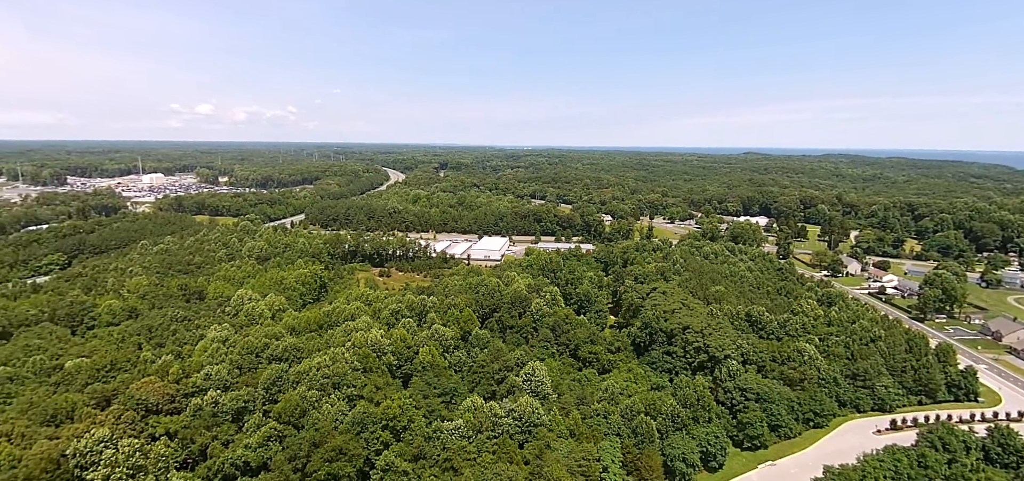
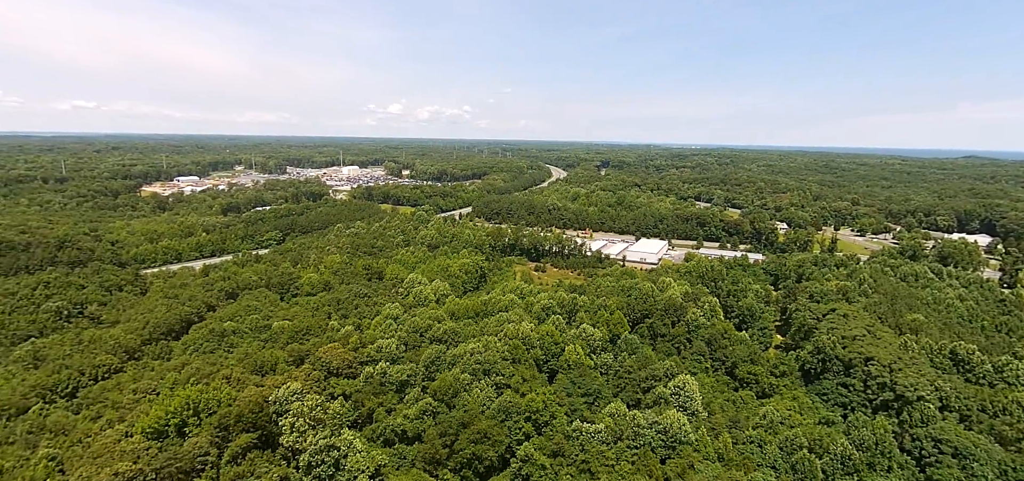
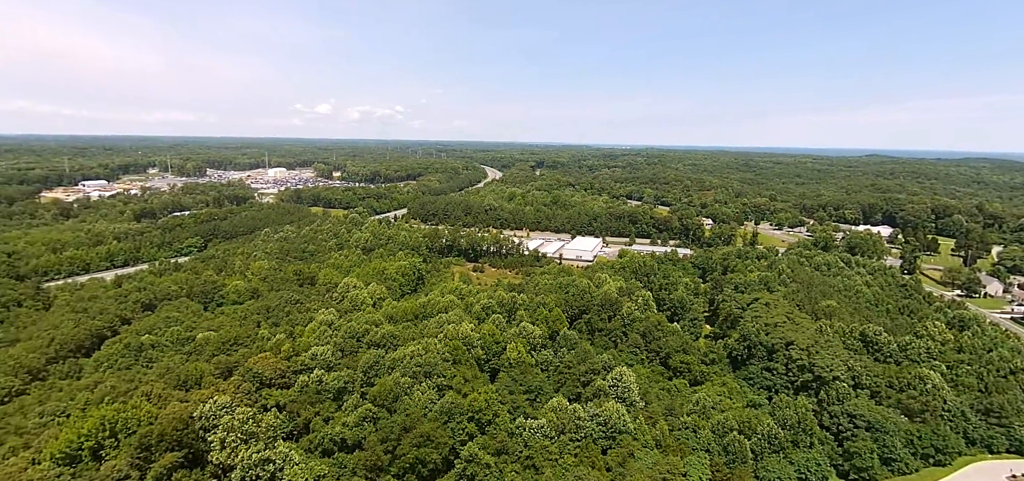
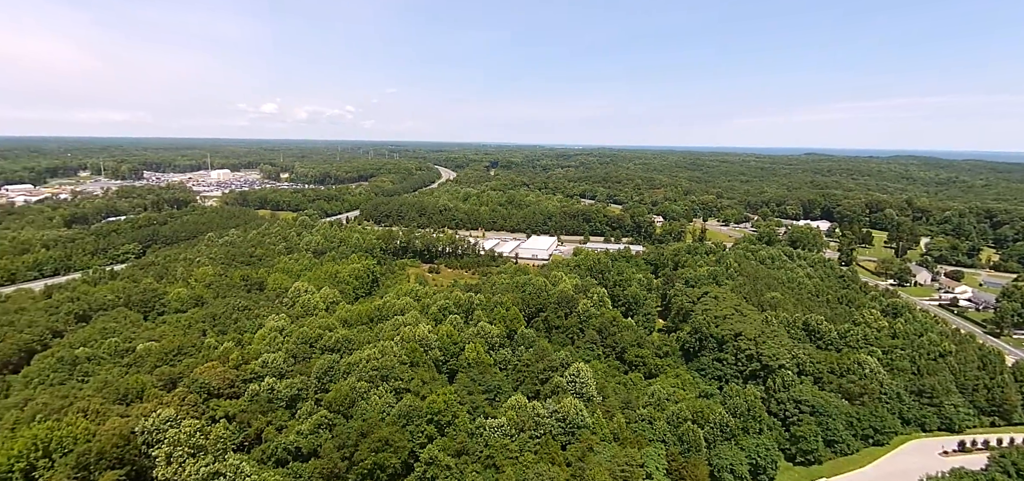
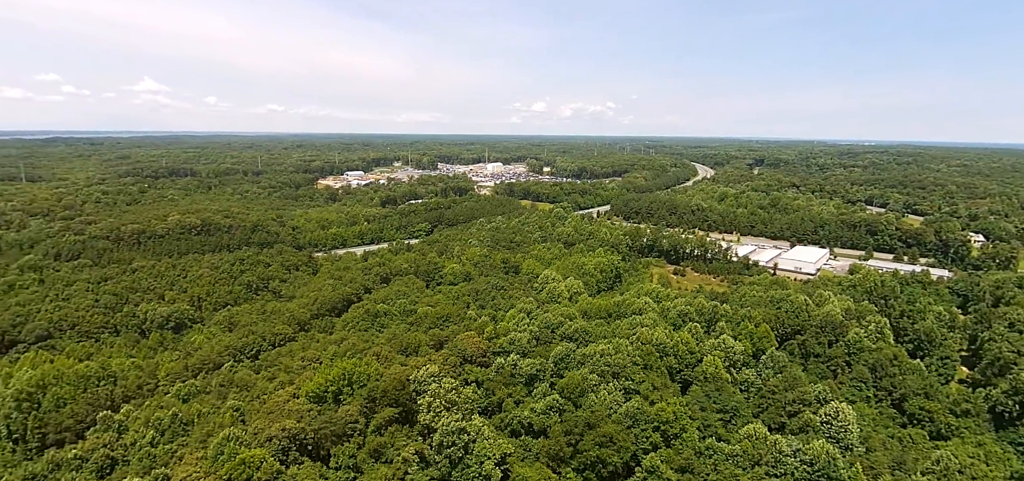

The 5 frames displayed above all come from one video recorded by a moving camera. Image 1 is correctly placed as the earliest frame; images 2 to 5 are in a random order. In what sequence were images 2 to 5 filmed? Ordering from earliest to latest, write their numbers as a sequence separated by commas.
4, 3, 2, 5
